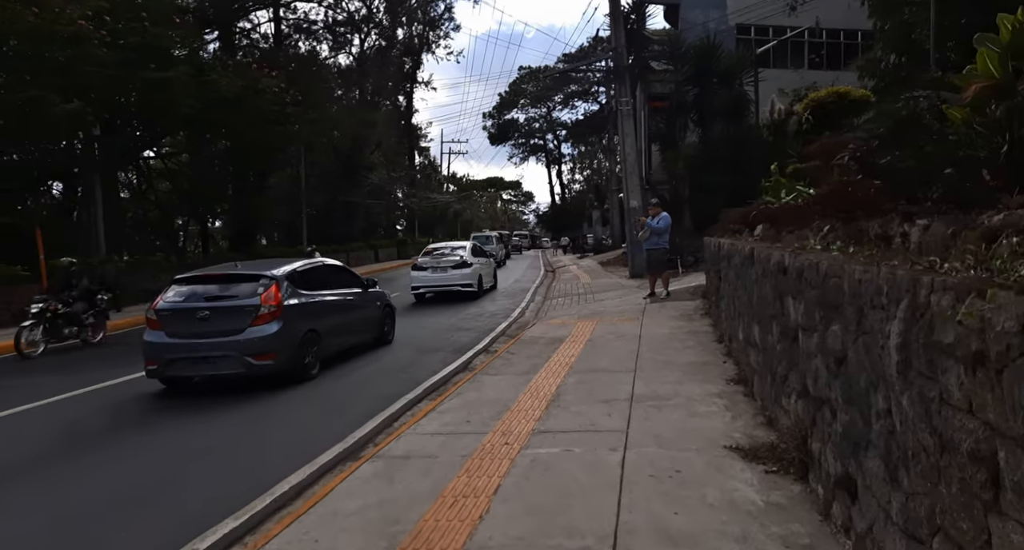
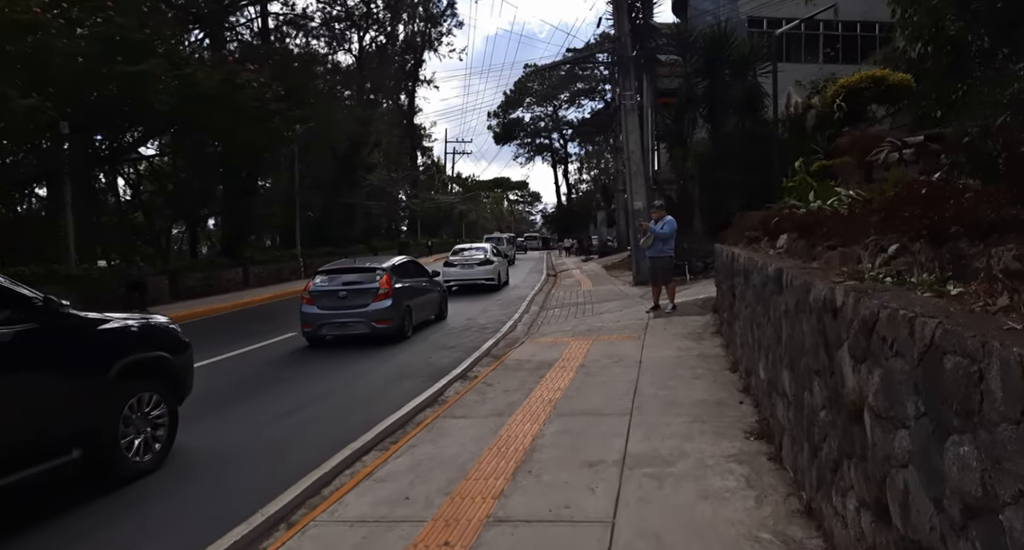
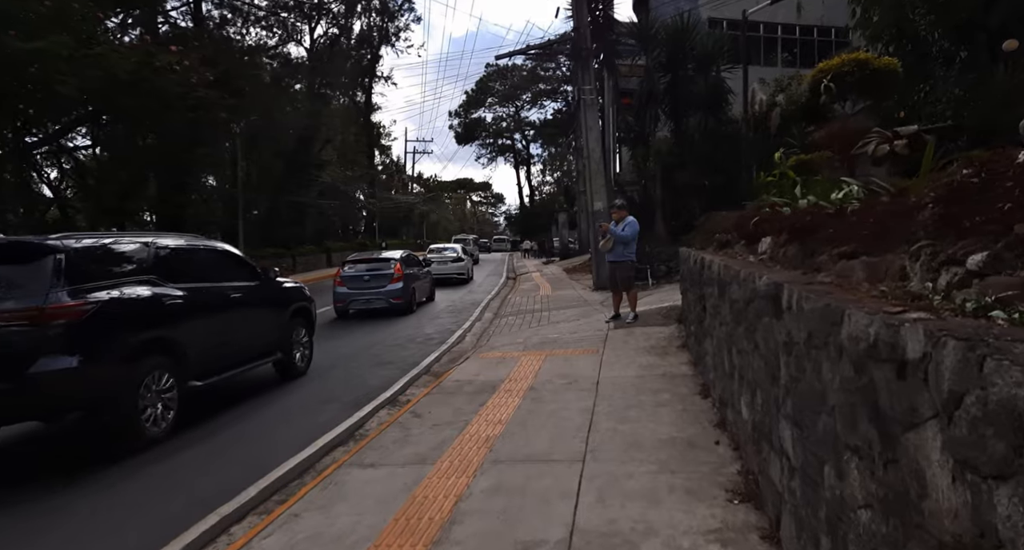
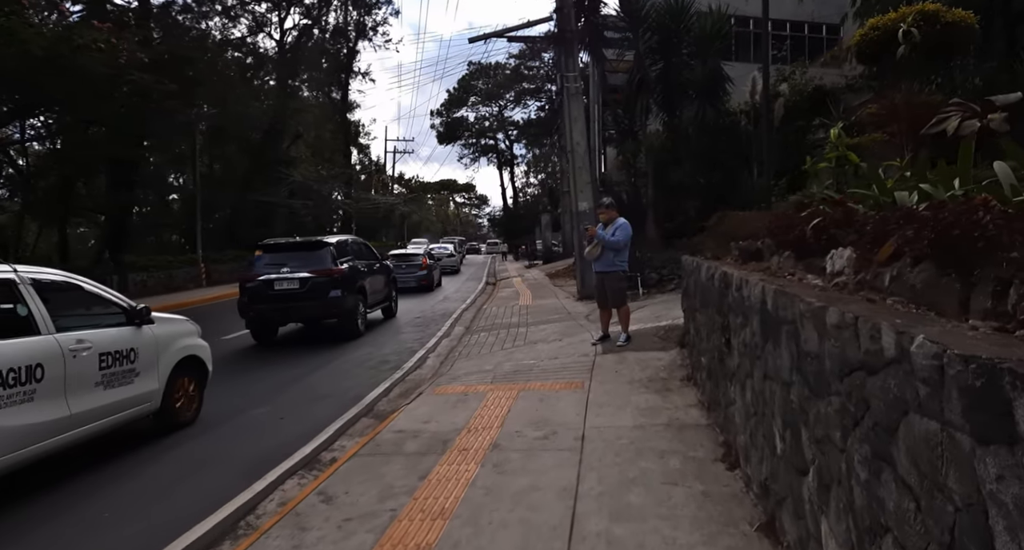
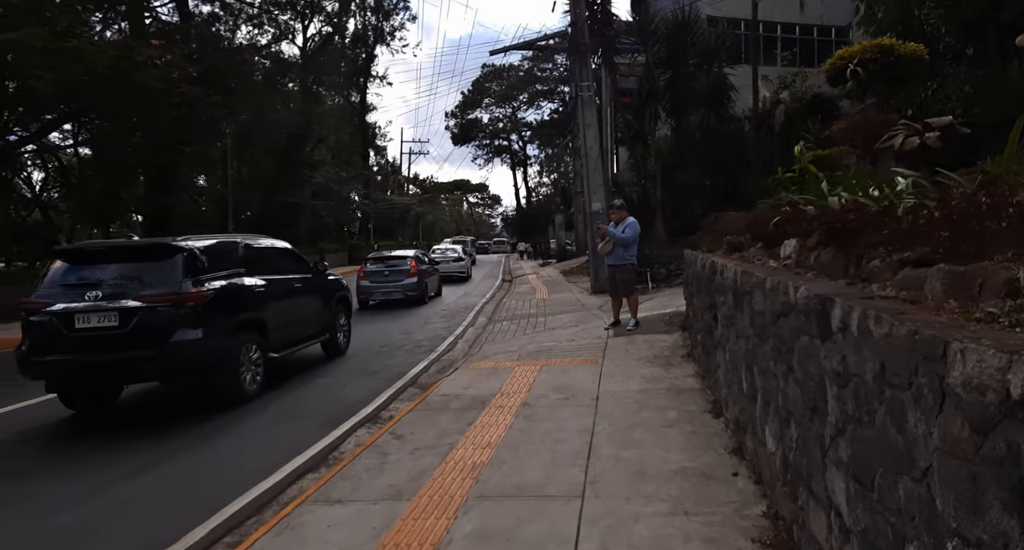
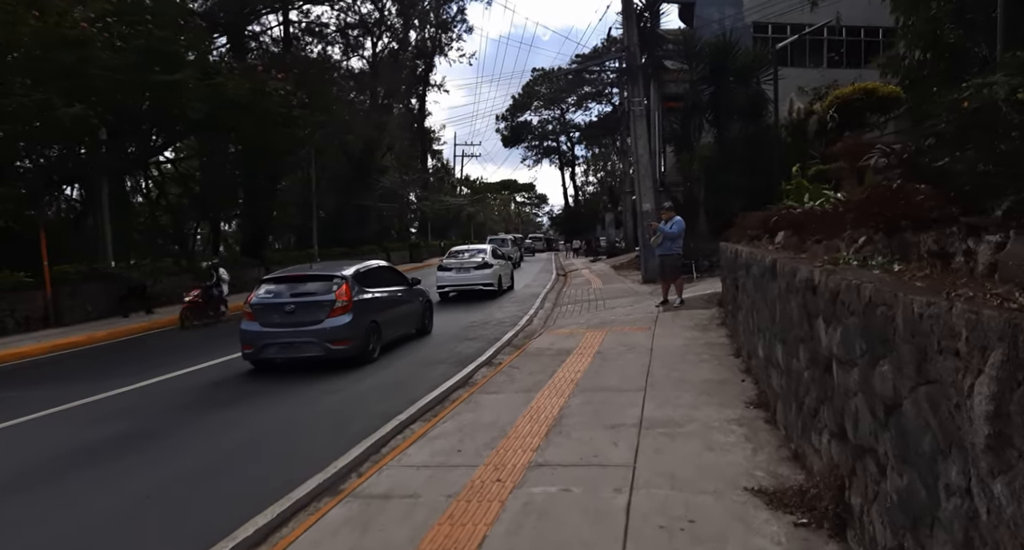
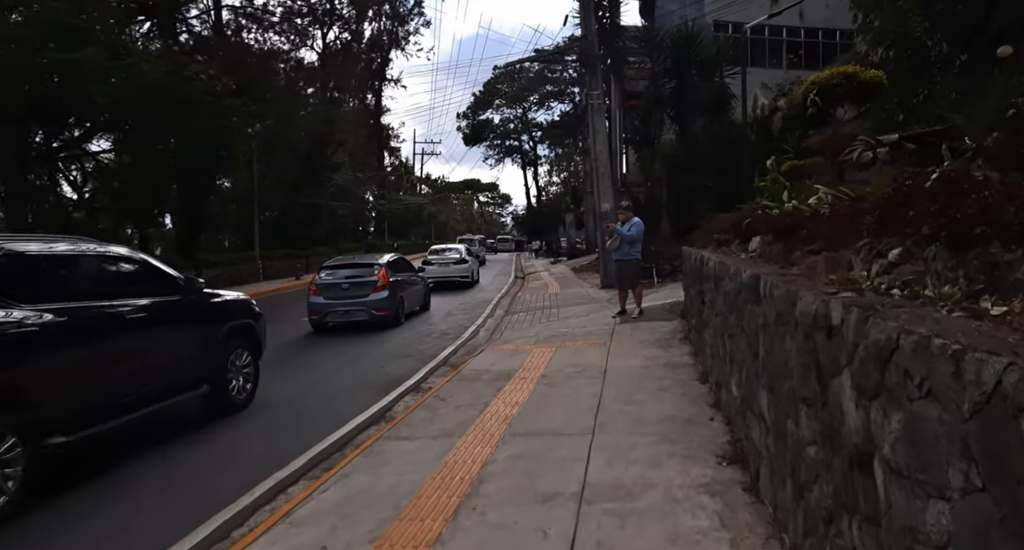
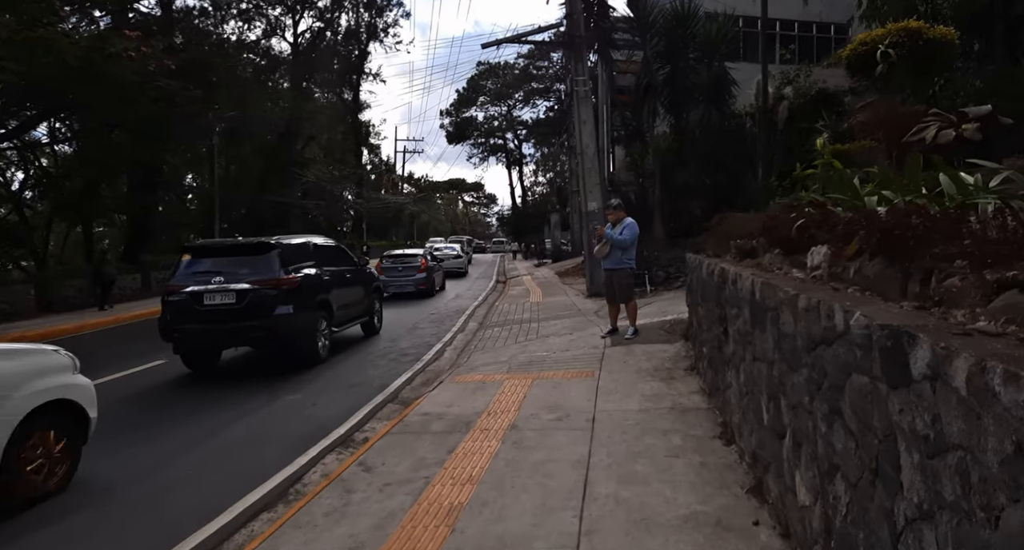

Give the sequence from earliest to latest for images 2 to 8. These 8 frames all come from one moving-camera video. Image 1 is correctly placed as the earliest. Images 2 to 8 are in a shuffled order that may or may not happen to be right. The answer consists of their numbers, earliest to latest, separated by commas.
6, 2, 7, 3, 5, 8, 4
